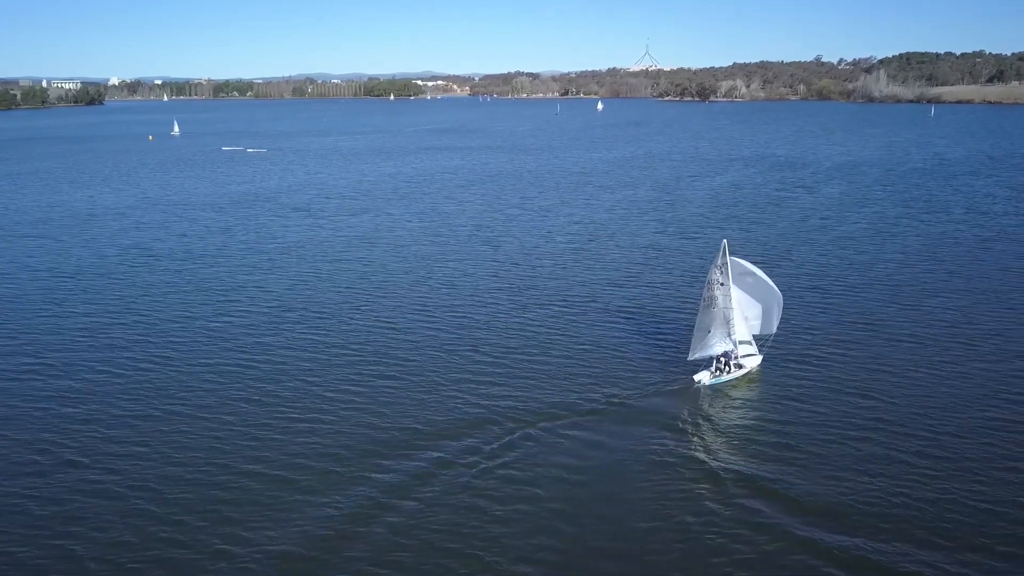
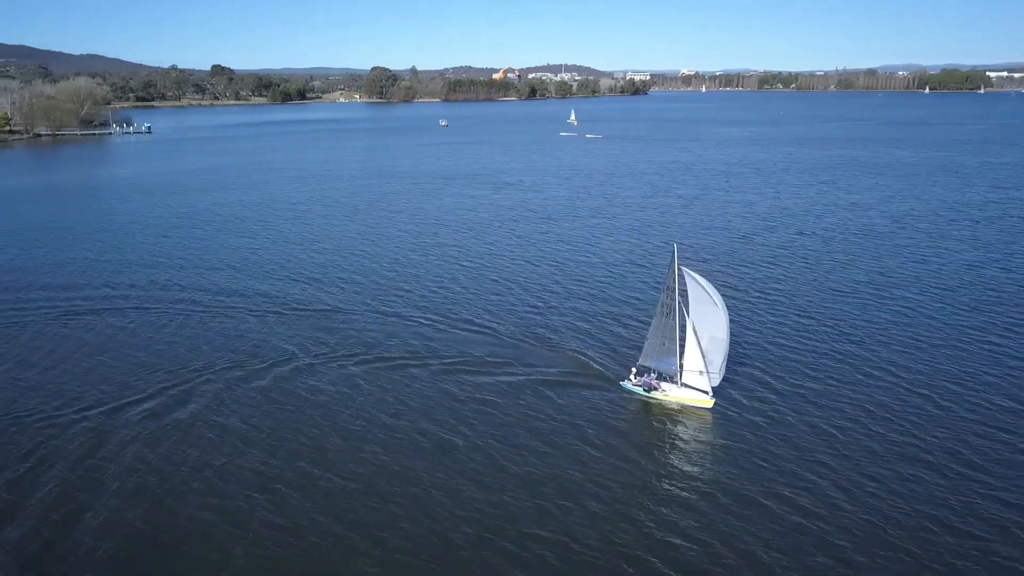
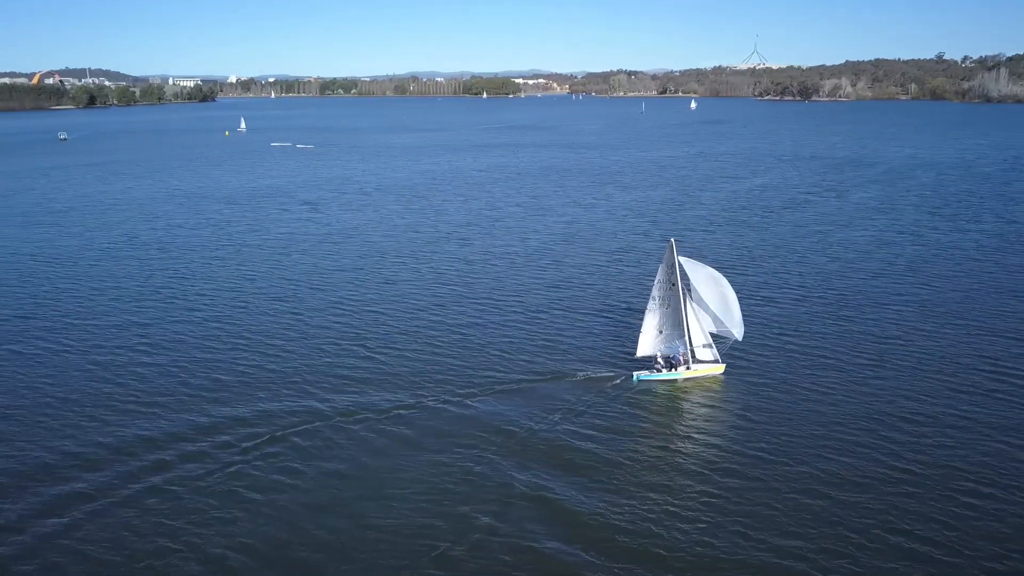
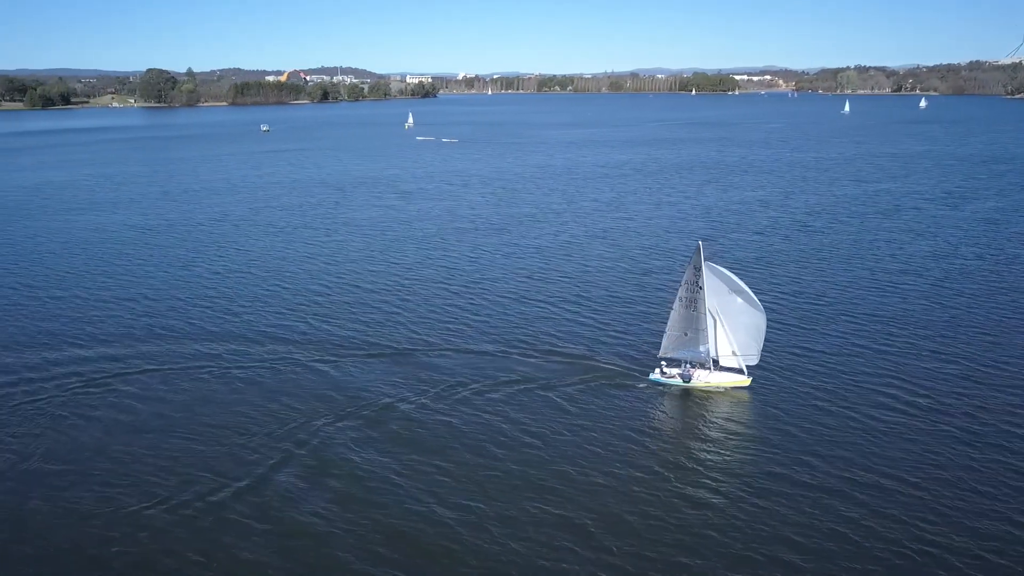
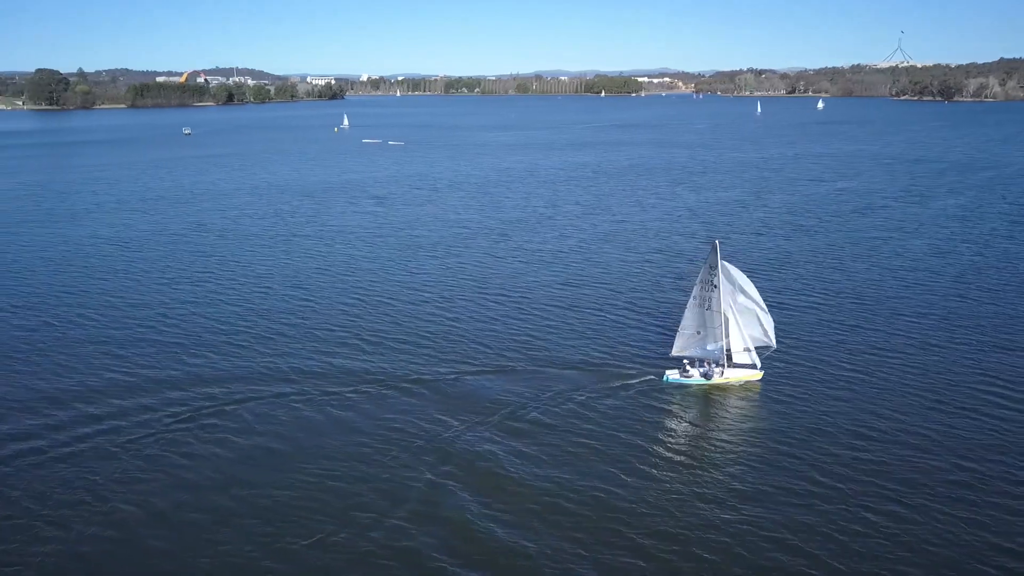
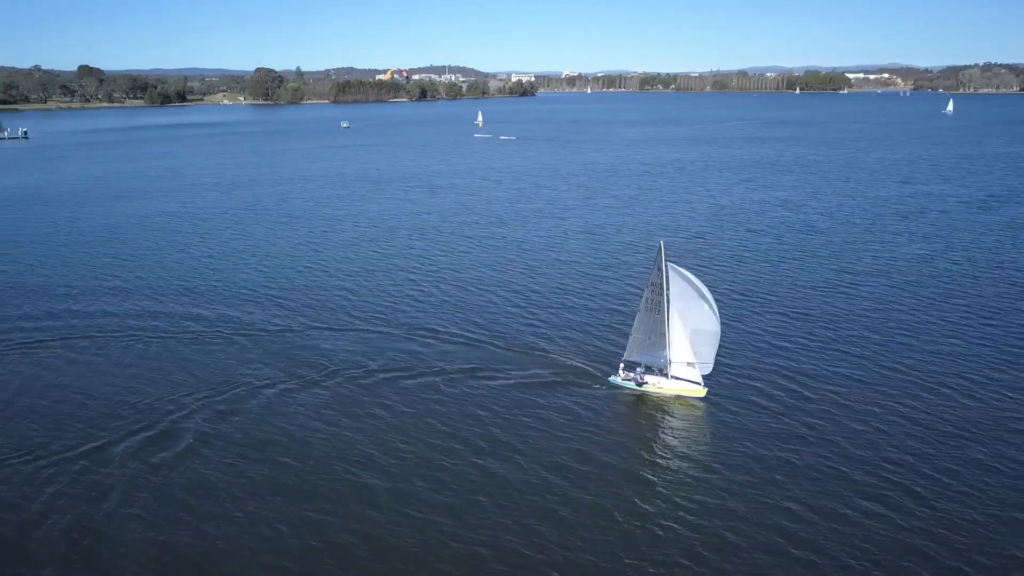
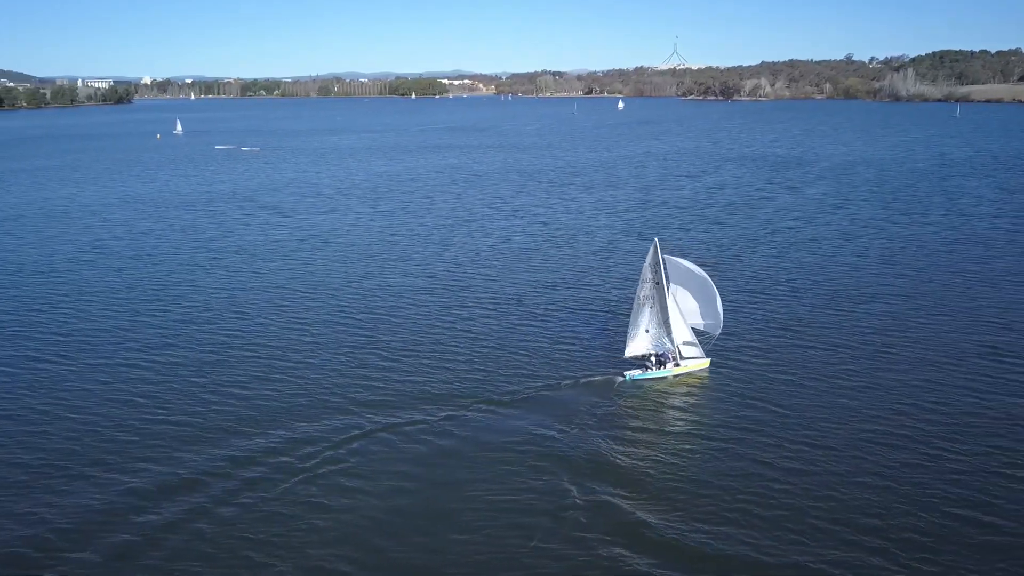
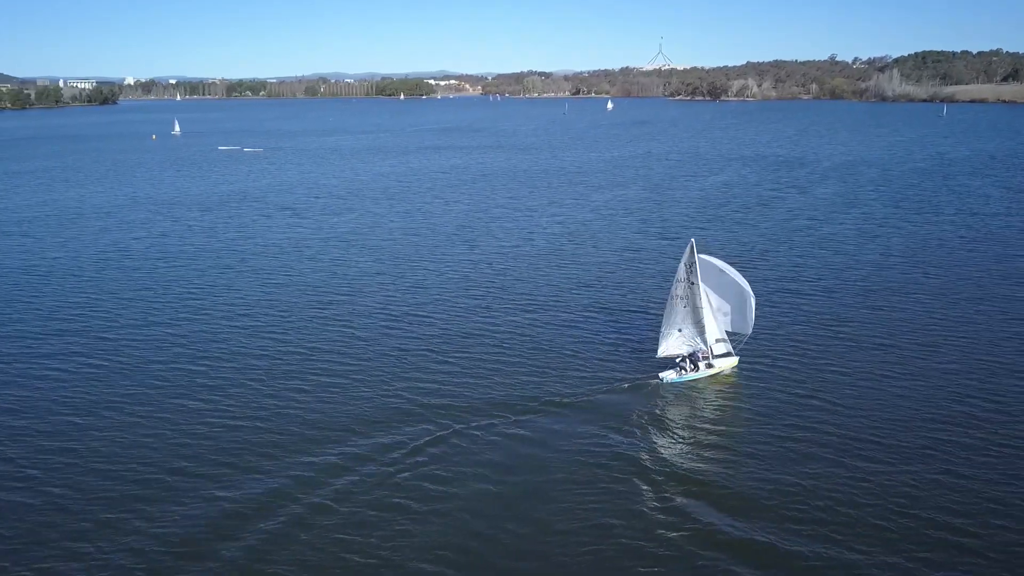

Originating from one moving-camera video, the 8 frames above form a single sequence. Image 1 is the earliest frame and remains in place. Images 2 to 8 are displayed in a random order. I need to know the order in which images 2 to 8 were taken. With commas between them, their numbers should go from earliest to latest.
8, 7, 3, 5, 4, 6, 2
